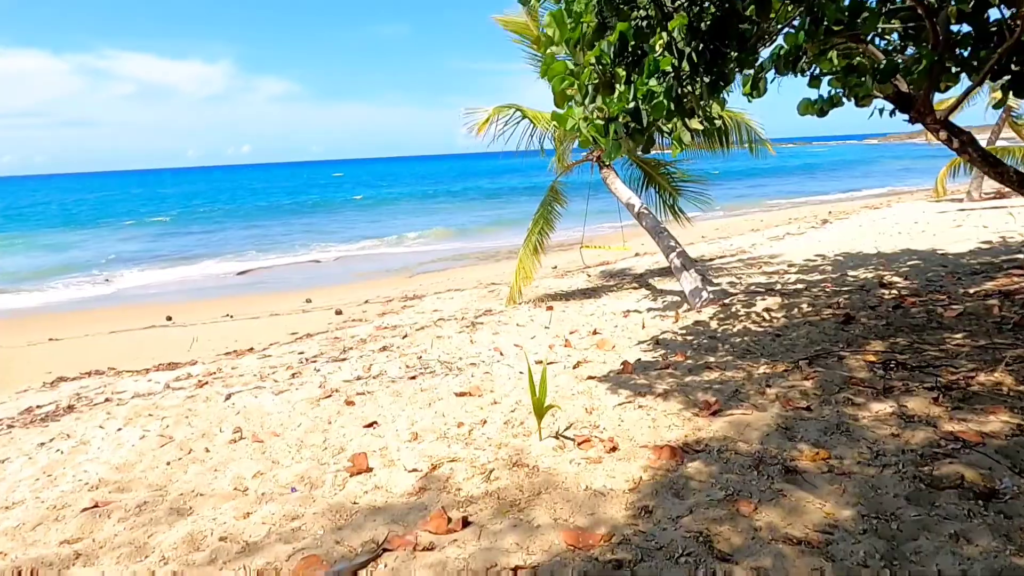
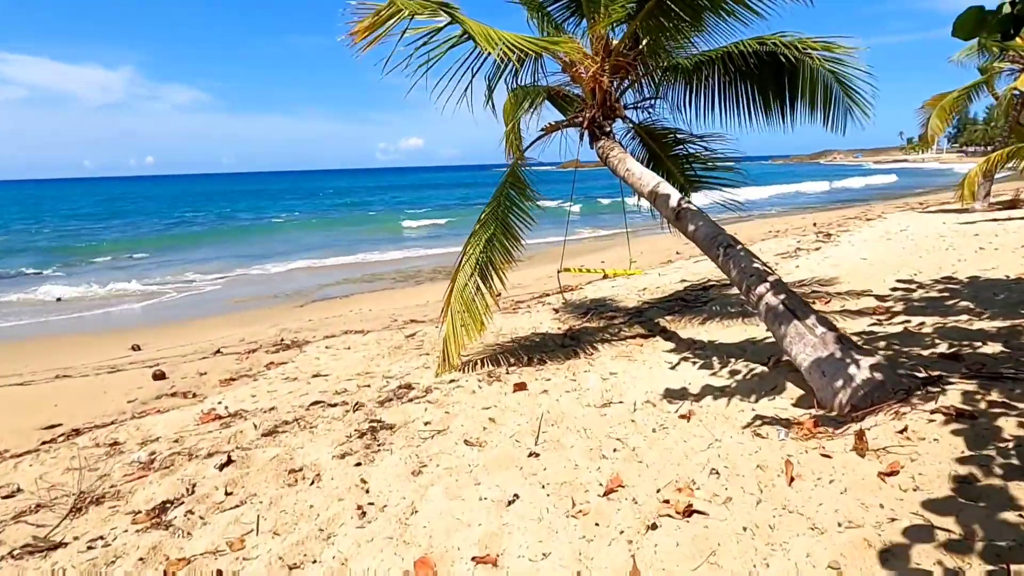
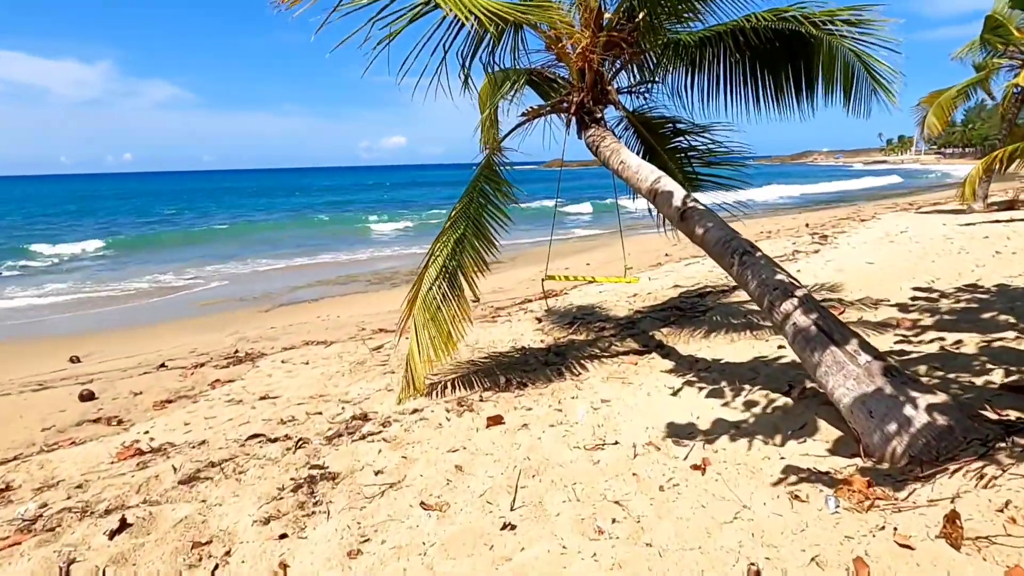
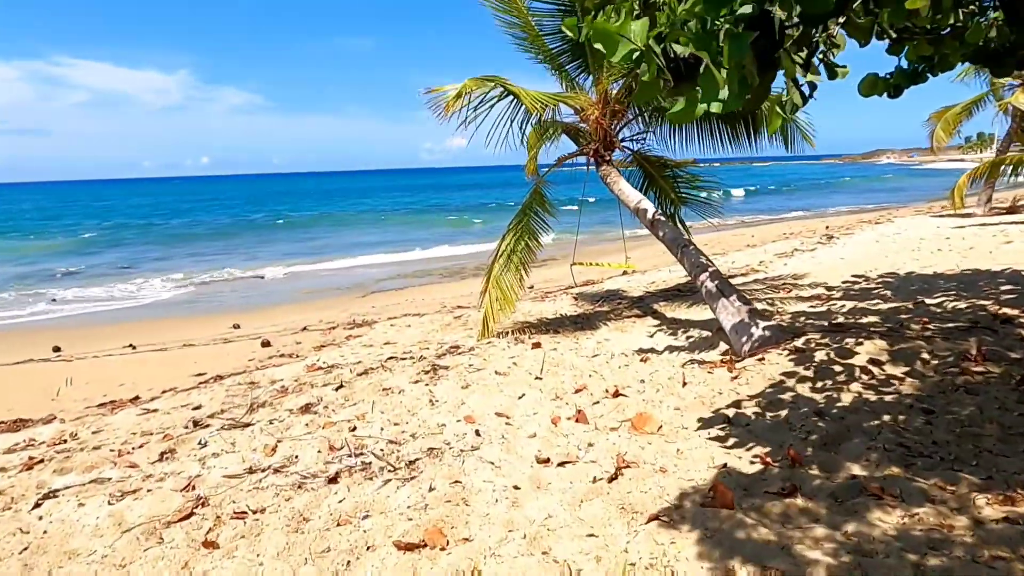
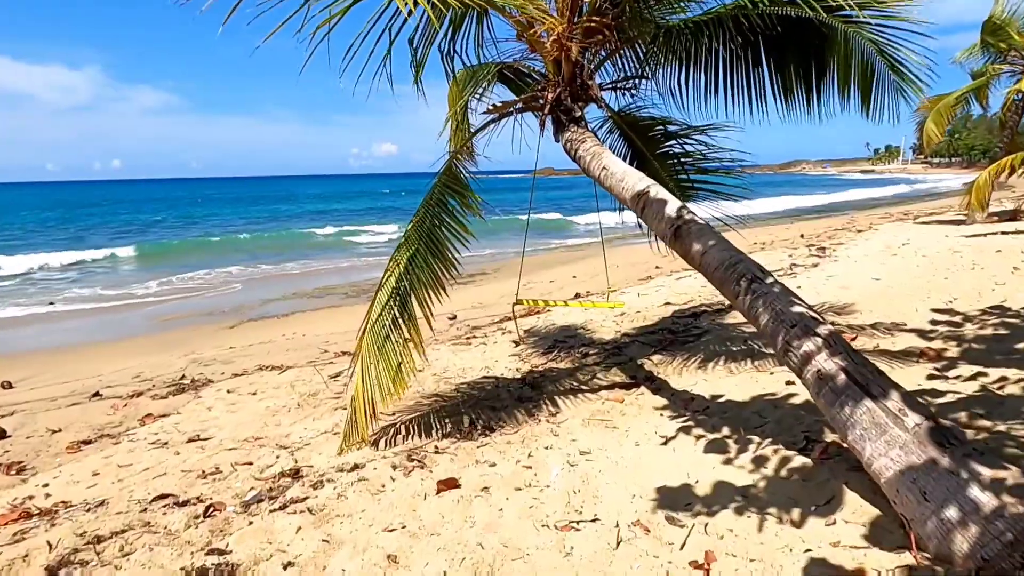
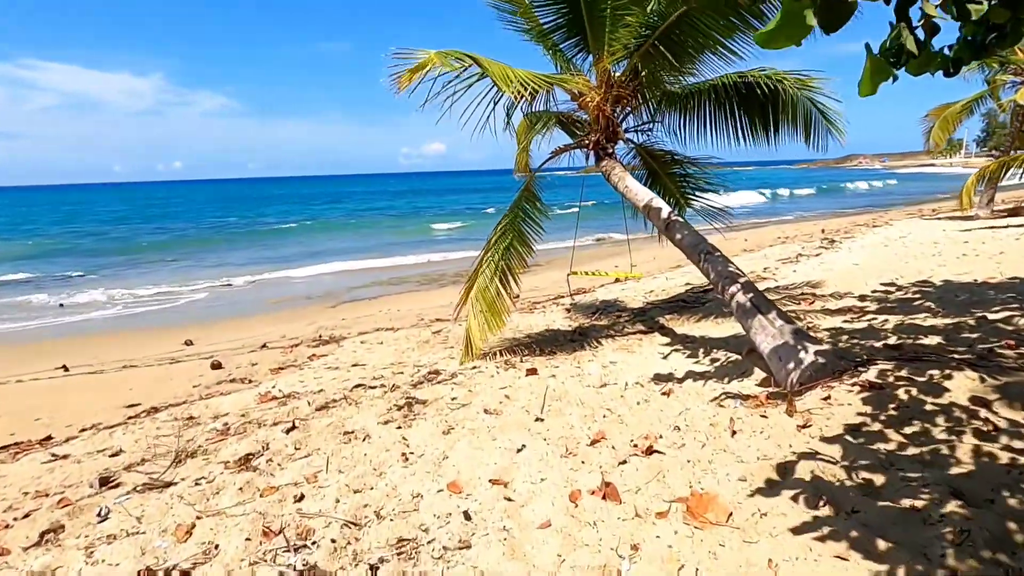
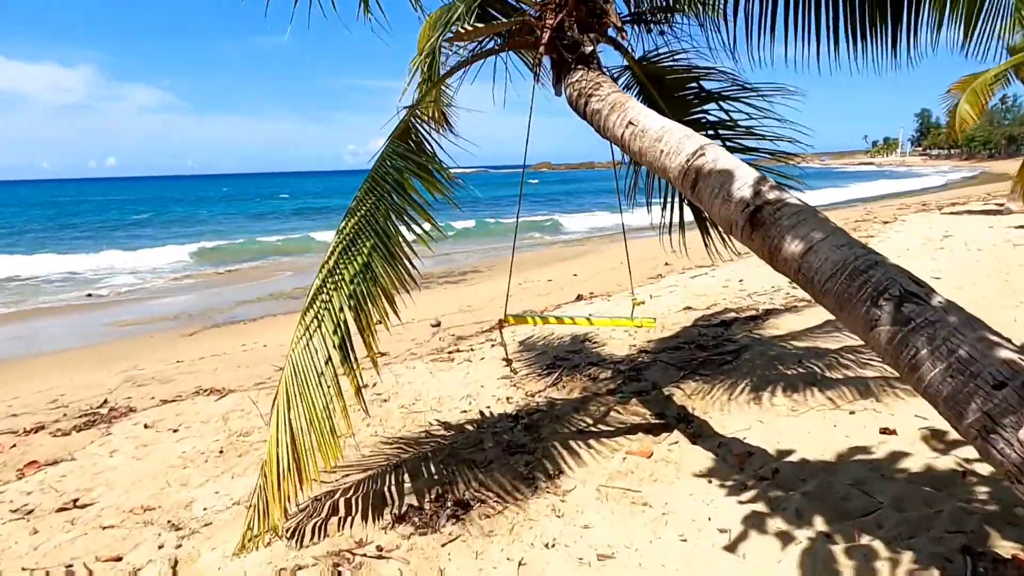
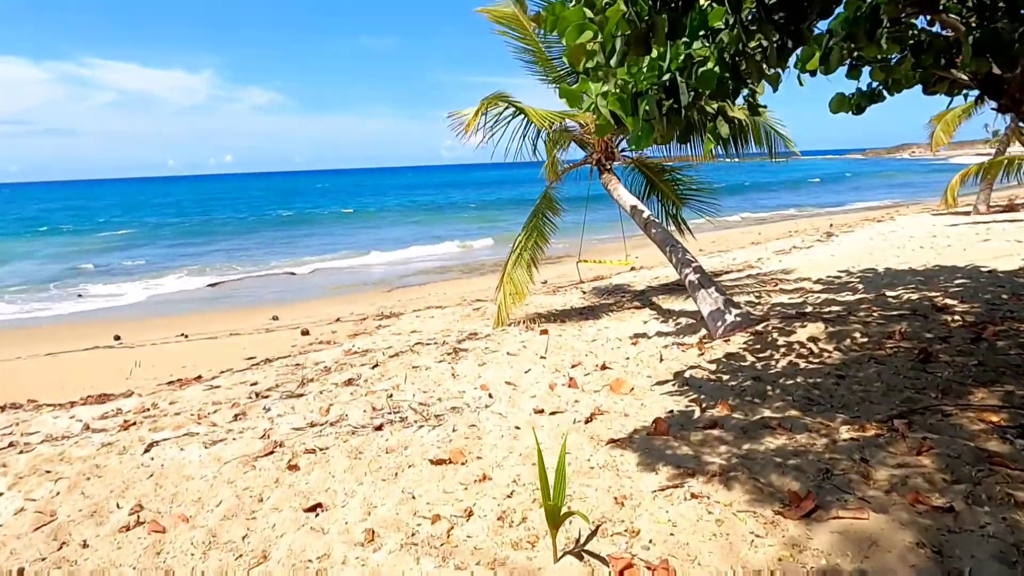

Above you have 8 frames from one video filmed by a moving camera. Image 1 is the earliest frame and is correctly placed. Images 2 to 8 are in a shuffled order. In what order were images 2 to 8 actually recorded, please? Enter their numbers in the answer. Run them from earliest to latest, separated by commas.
8, 4, 6, 2, 3, 5, 7
